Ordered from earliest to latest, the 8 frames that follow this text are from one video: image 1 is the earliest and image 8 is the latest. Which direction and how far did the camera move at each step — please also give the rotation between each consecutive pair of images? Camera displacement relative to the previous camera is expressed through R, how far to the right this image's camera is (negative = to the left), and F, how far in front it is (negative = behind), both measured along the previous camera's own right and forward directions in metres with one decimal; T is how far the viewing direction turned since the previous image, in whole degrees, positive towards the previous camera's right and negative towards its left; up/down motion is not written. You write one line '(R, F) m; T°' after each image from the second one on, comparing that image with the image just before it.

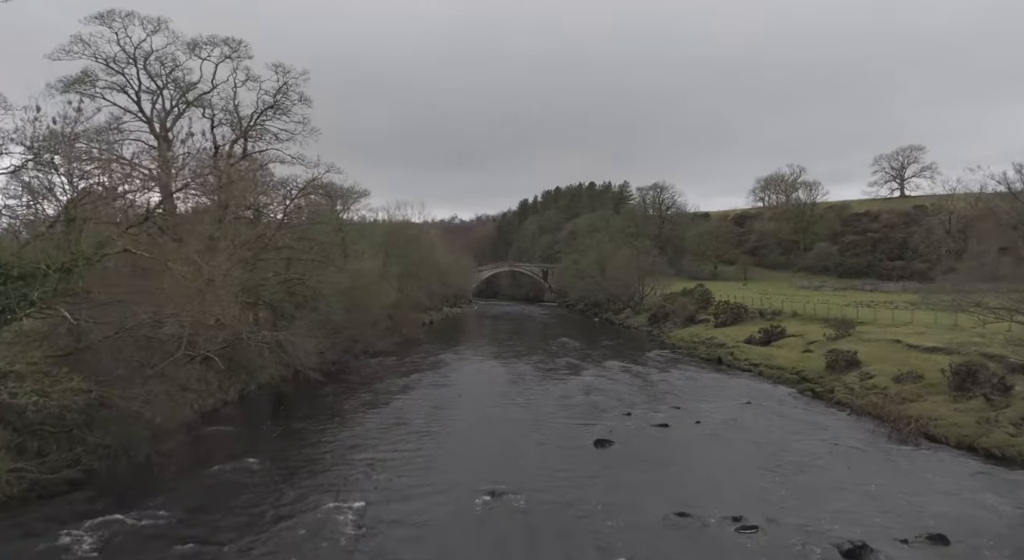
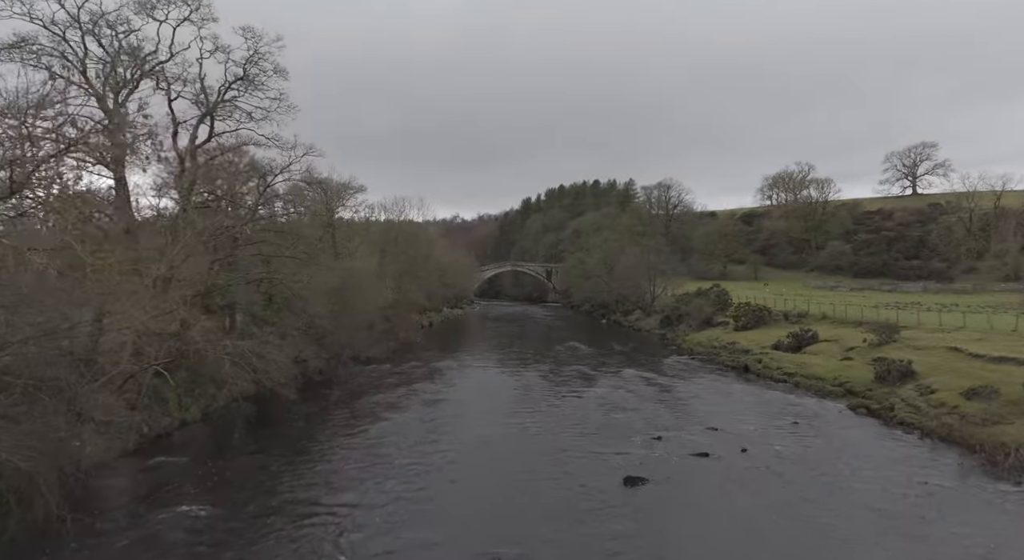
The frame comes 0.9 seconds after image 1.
(-0.2, +3.6) m; 0°
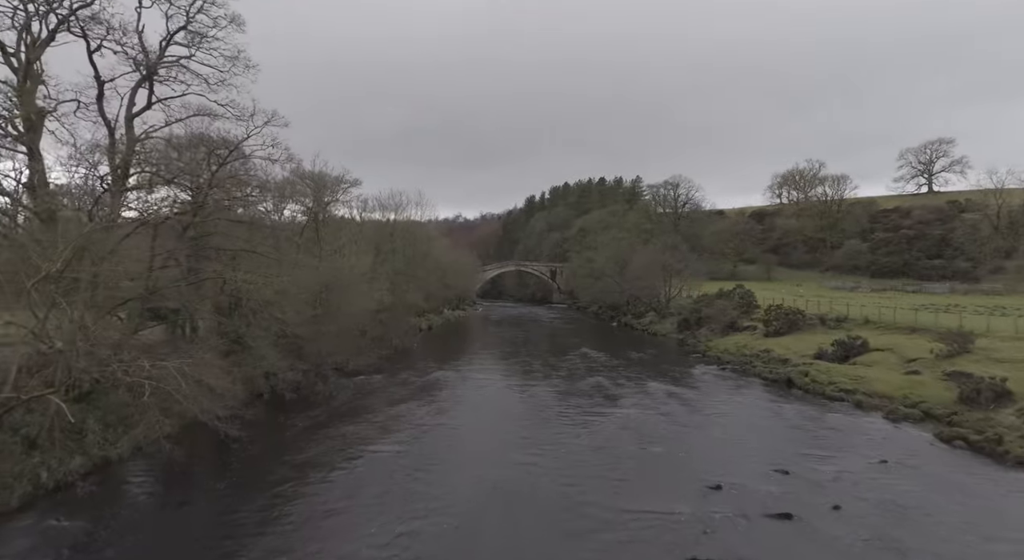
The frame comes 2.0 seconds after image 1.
(-0.3, +4.5) m; 0°
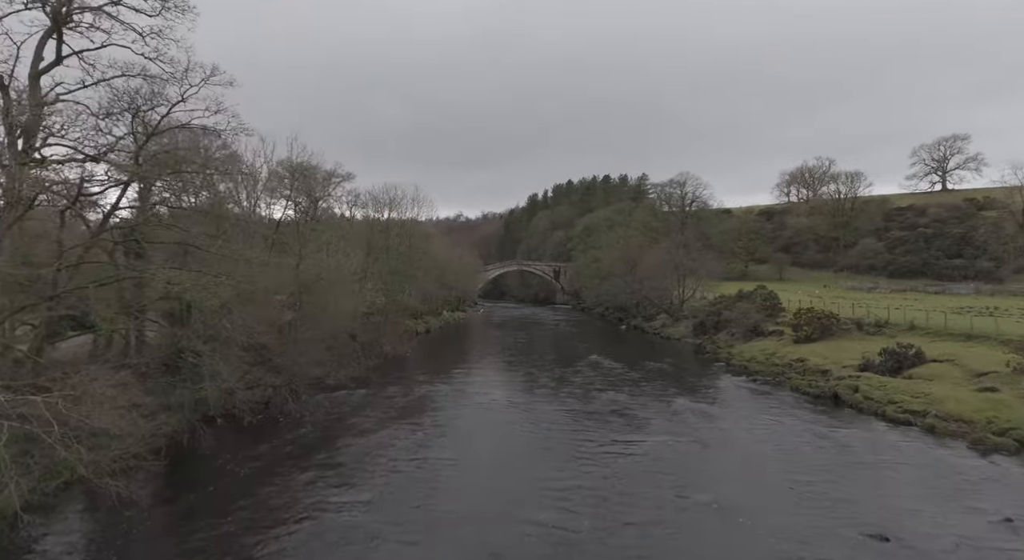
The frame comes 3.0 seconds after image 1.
(-0.1, +4.0) m; 0°
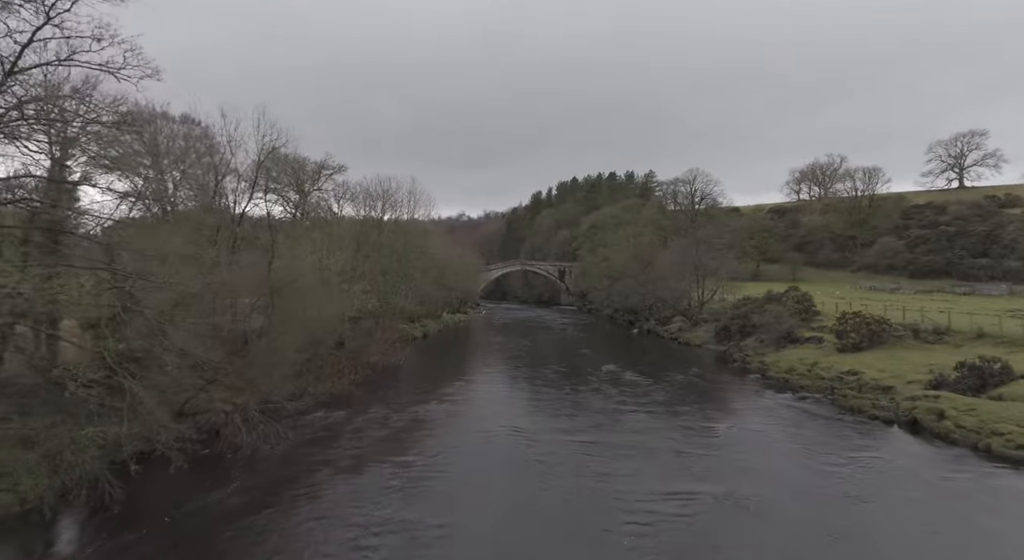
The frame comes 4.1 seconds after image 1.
(-0.2, +4.6) m; 0°
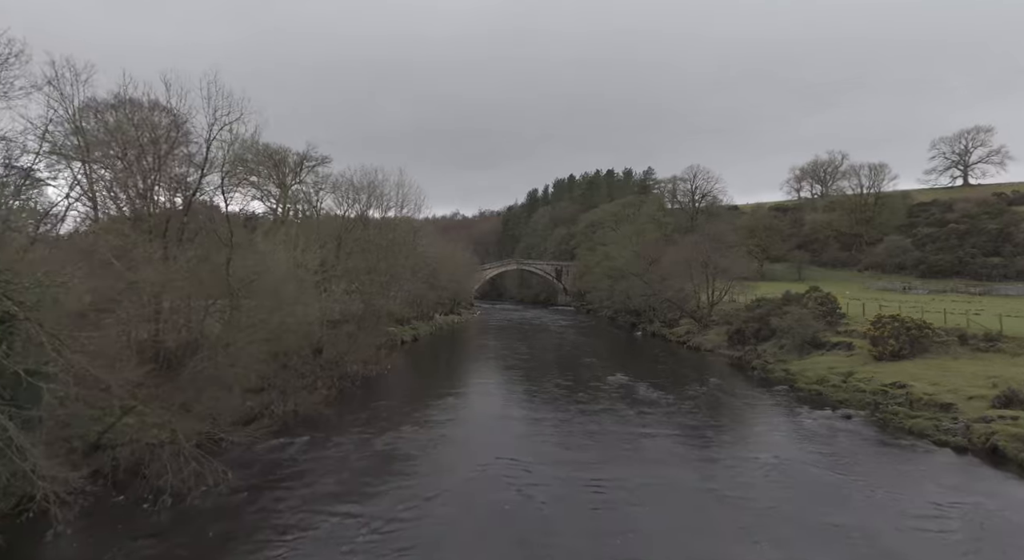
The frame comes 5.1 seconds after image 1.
(-0.1, +3.8) m; 0°
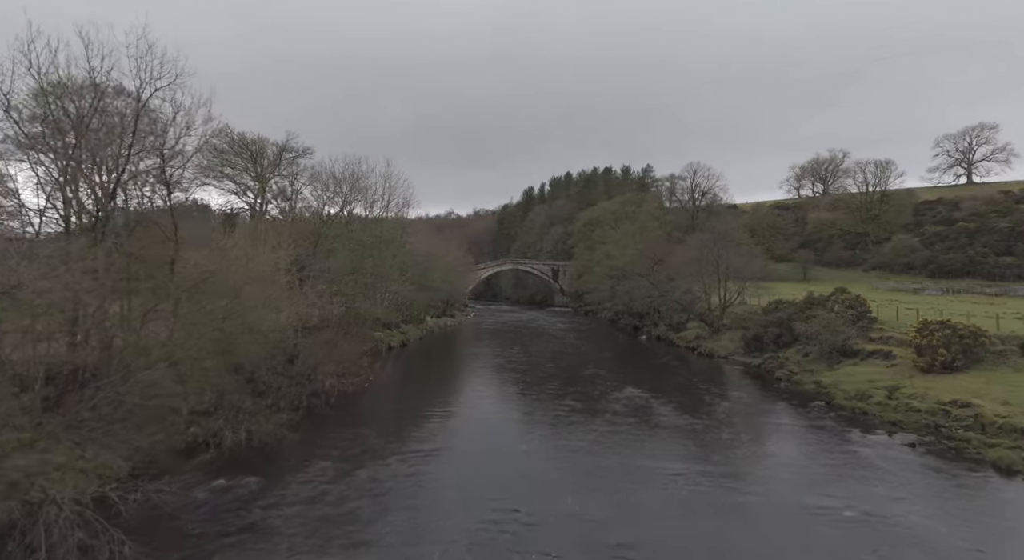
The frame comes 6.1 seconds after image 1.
(-0.1, +3.8) m; 0°
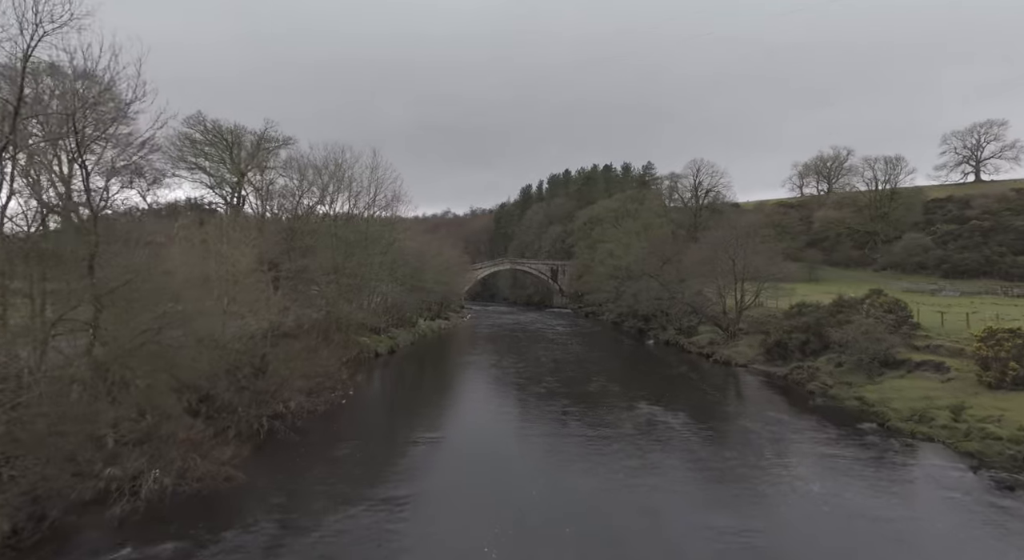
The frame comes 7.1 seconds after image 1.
(-0.1, +3.8) m; 0°
